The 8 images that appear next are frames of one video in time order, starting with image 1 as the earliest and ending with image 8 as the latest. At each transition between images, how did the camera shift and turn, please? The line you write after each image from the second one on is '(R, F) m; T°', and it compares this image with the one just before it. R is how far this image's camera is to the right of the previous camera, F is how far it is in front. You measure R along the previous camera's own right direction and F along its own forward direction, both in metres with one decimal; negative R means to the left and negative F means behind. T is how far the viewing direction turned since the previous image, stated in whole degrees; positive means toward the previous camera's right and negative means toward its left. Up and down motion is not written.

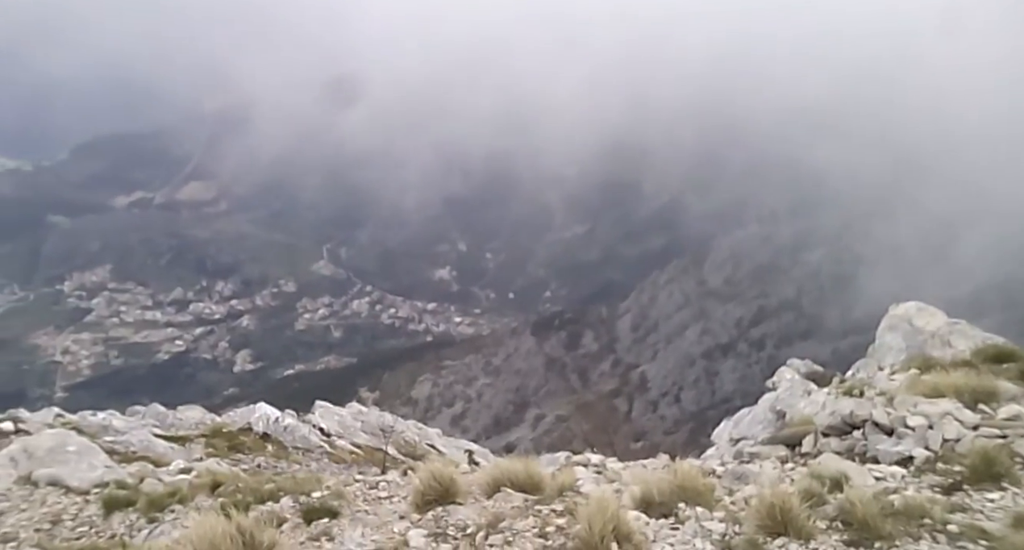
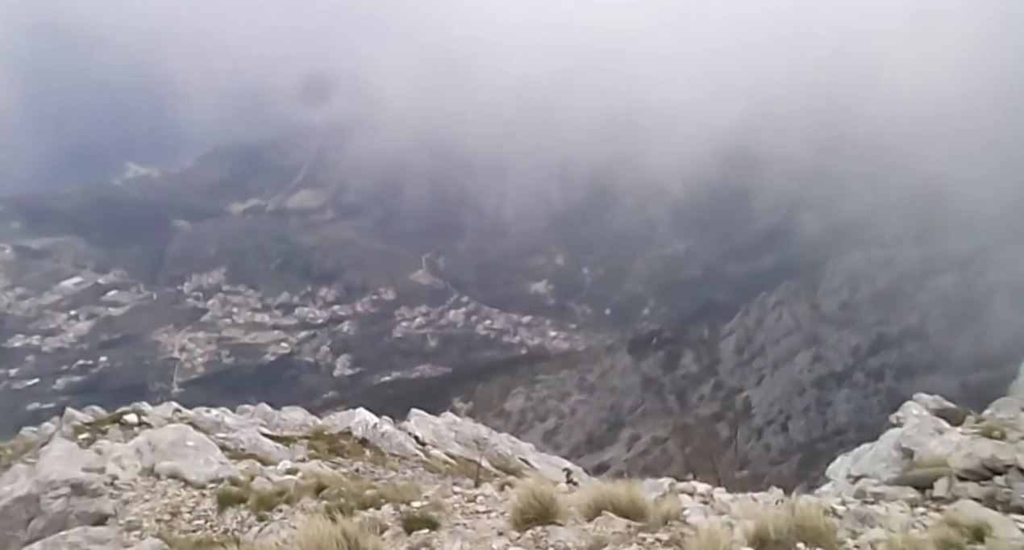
(-0.4, -0.3) m; -5°
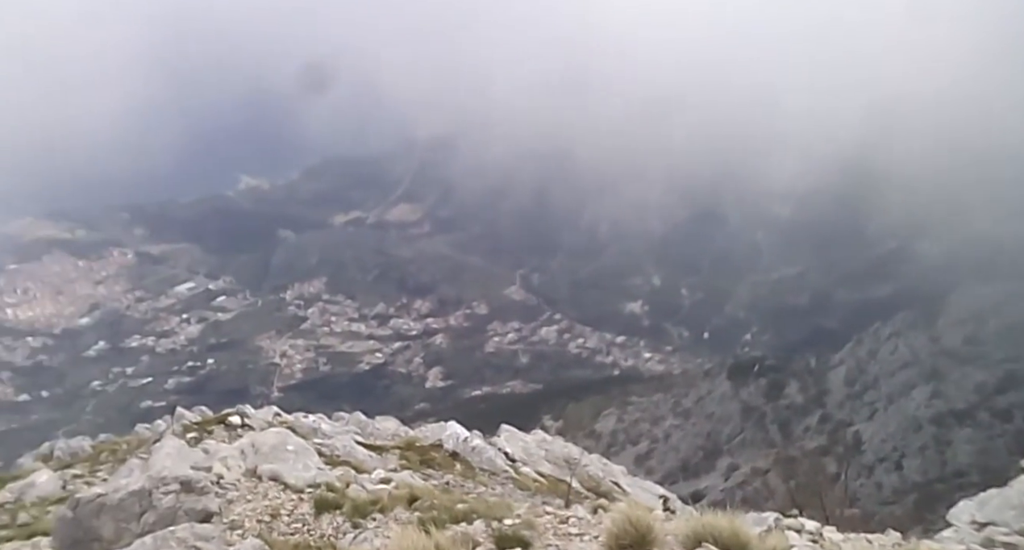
(-0.4, 0.0) m; -5°
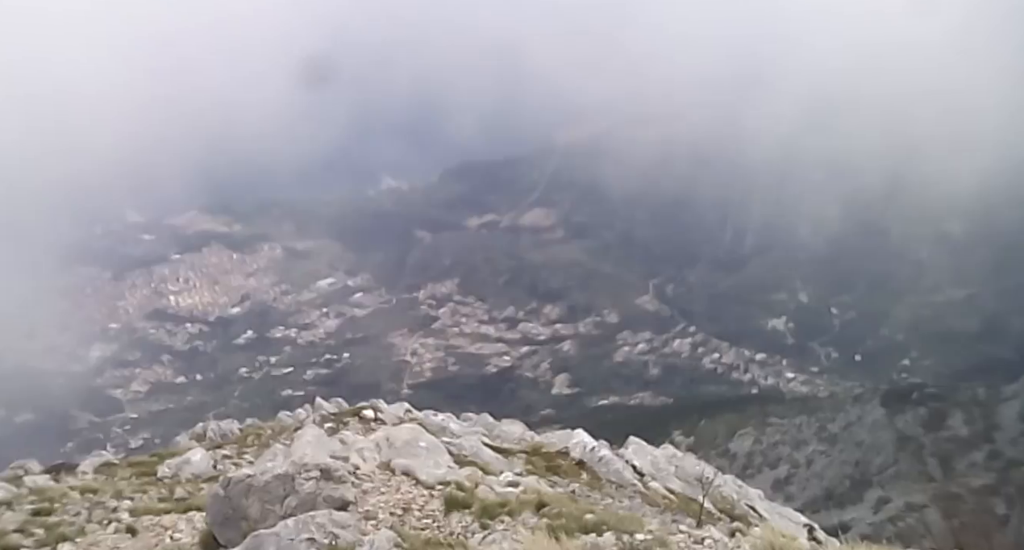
(-0.5, +0.3) m; -7°
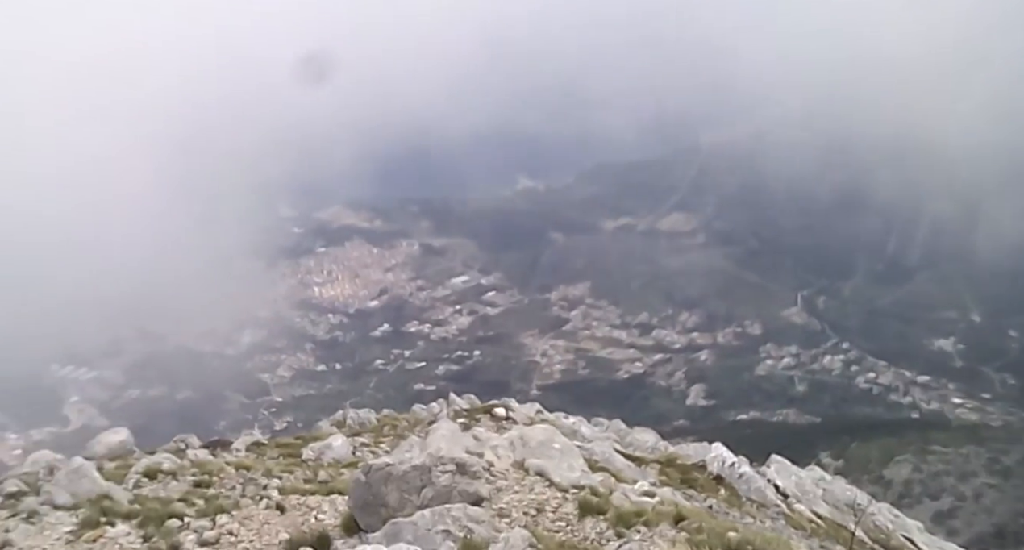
(-0.6, +0.8) m; -7°
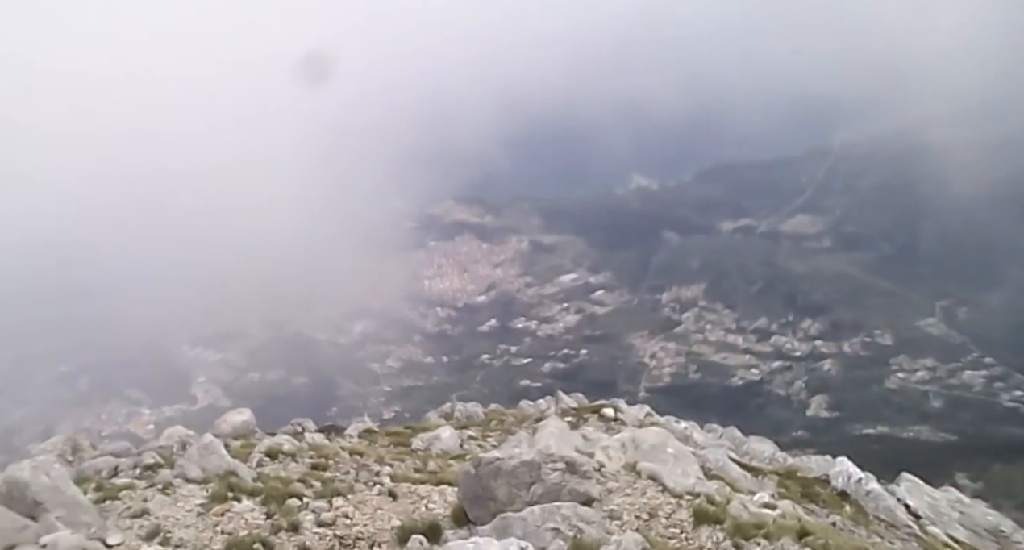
(-0.4, +0.9) m; -6°
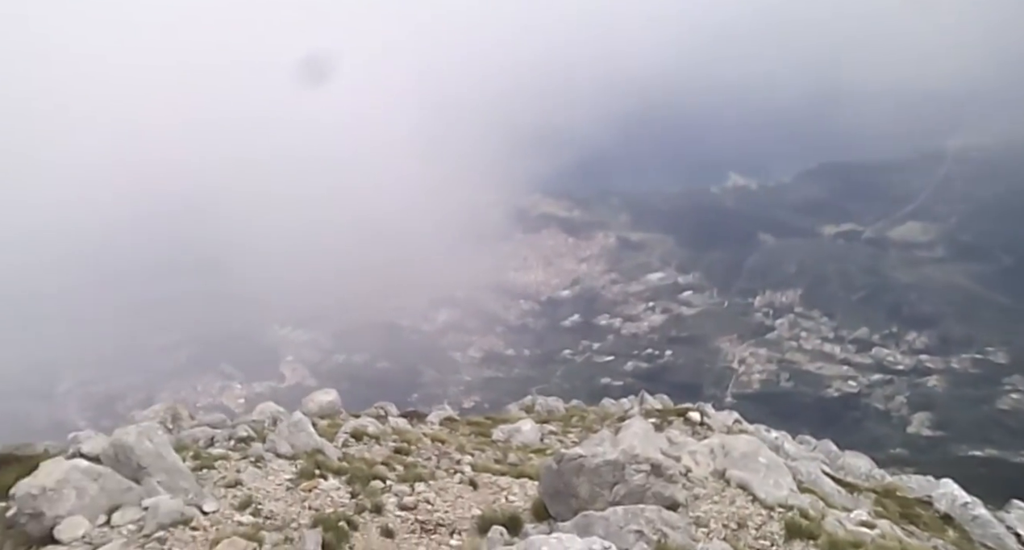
(-0.4, +0.8) m; -5°
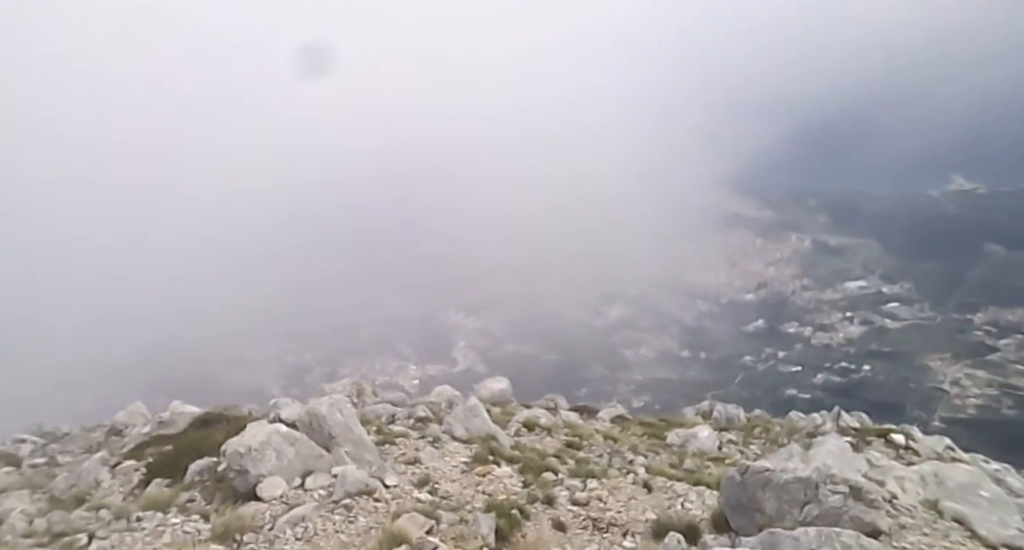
(-0.3, +2.1) m; -10°
